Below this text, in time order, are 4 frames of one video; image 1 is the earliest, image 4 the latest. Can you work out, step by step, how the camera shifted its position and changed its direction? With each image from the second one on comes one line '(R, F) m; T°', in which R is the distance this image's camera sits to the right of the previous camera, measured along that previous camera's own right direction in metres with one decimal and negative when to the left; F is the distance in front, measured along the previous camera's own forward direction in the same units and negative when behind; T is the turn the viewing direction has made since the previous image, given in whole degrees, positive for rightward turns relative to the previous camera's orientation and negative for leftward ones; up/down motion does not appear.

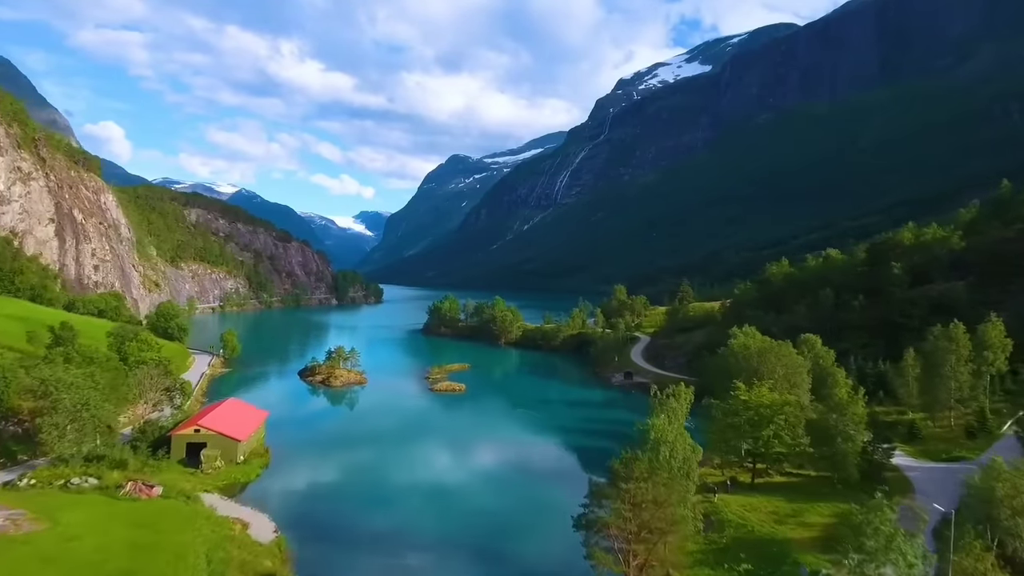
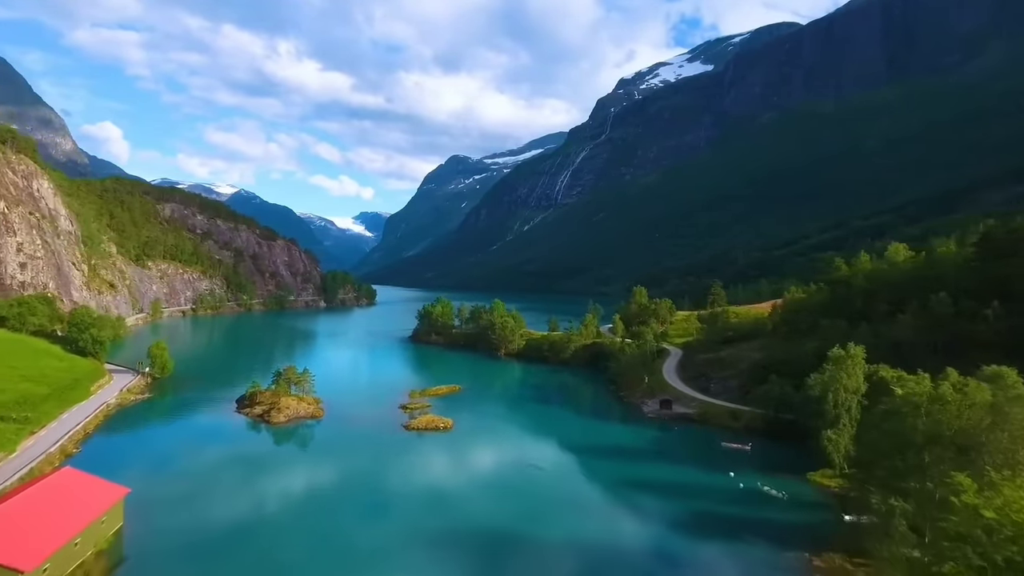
(-0.2, +12.8) m; 0°
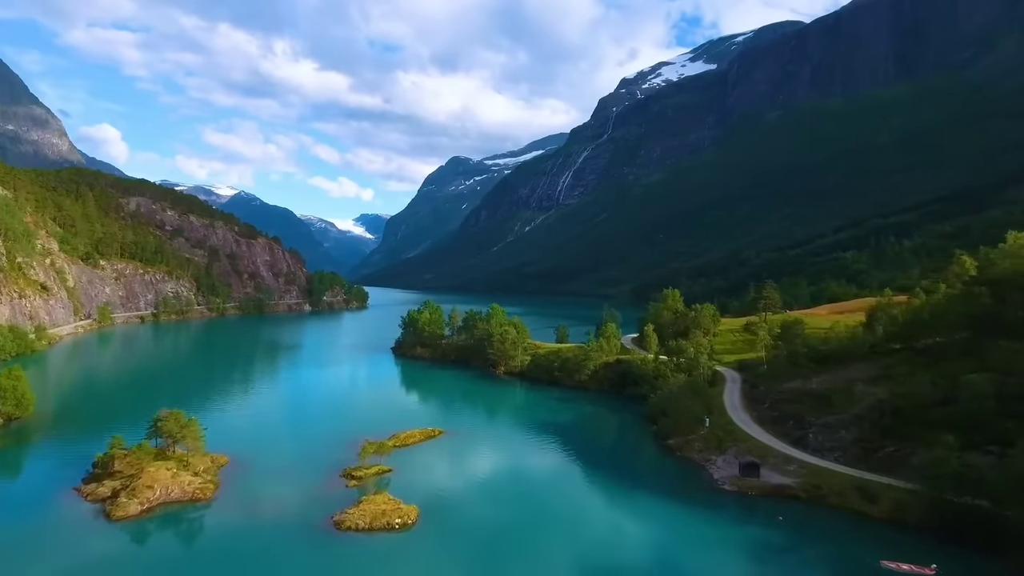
(-0.1, +14.8) m; 0°
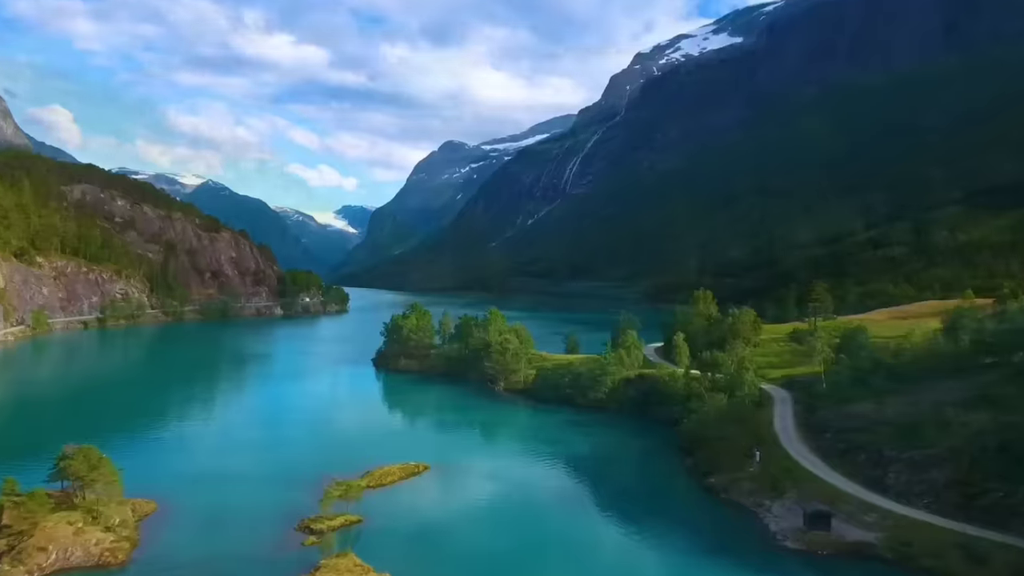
(-1.7, +7.1) m; +2°
